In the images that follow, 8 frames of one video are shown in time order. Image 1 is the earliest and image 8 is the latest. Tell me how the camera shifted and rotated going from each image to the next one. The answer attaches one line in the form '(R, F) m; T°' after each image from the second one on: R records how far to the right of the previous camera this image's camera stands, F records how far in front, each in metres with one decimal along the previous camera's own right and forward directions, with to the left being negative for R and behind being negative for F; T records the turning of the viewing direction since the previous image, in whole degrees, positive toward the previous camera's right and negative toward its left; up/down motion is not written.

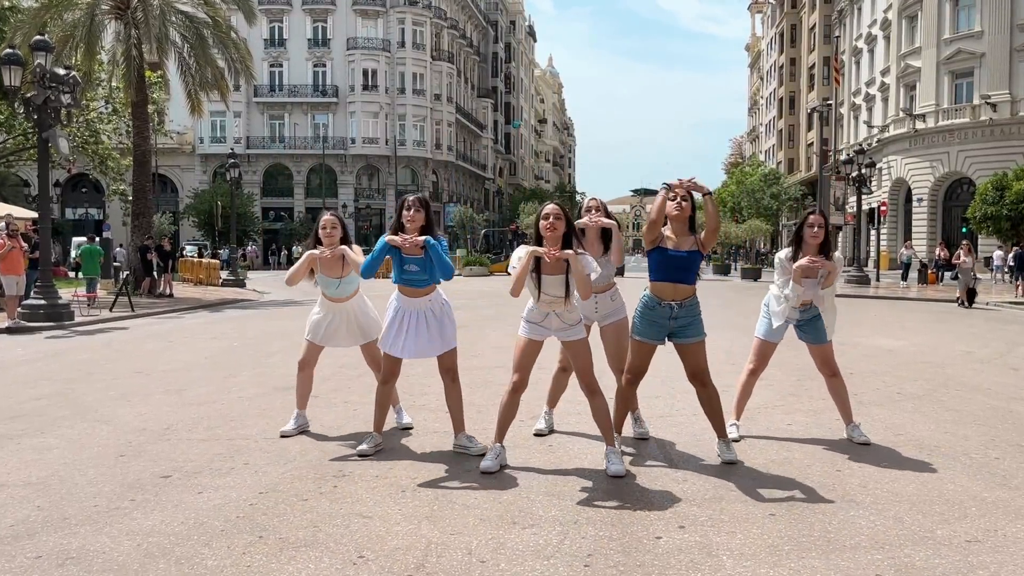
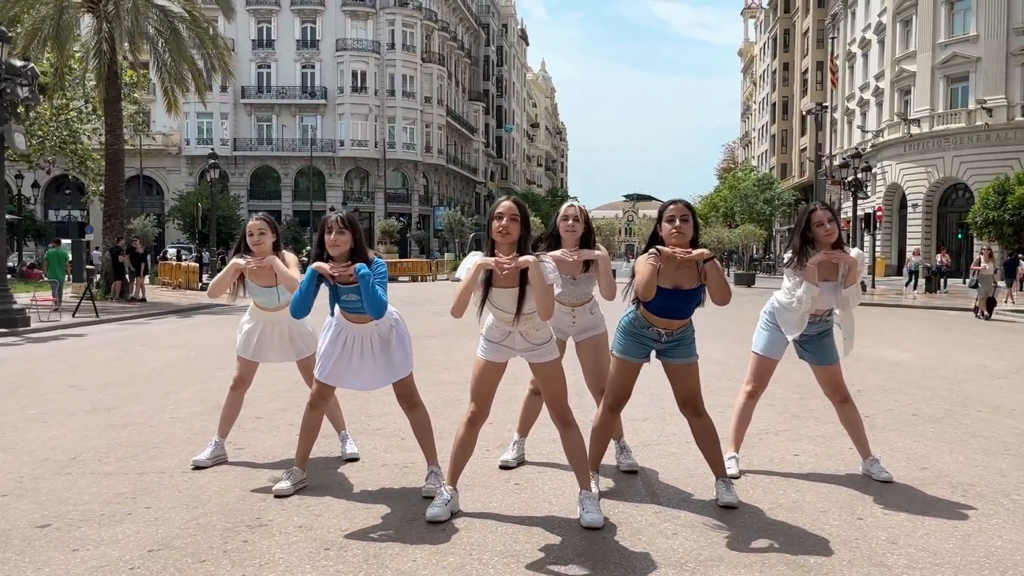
(+0.2, +0.9) m; +1°
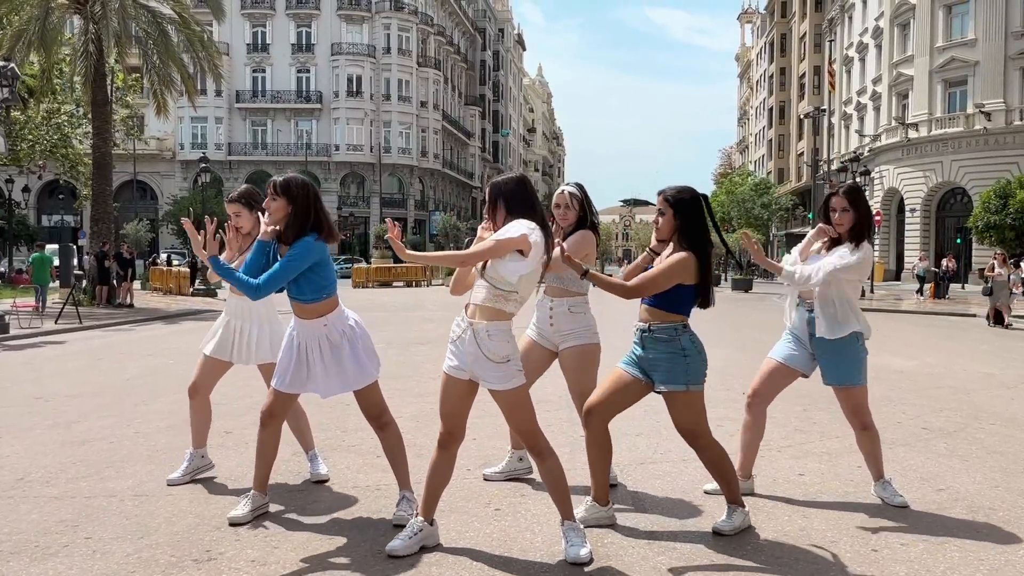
(+0.1, +0.4) m; 0°
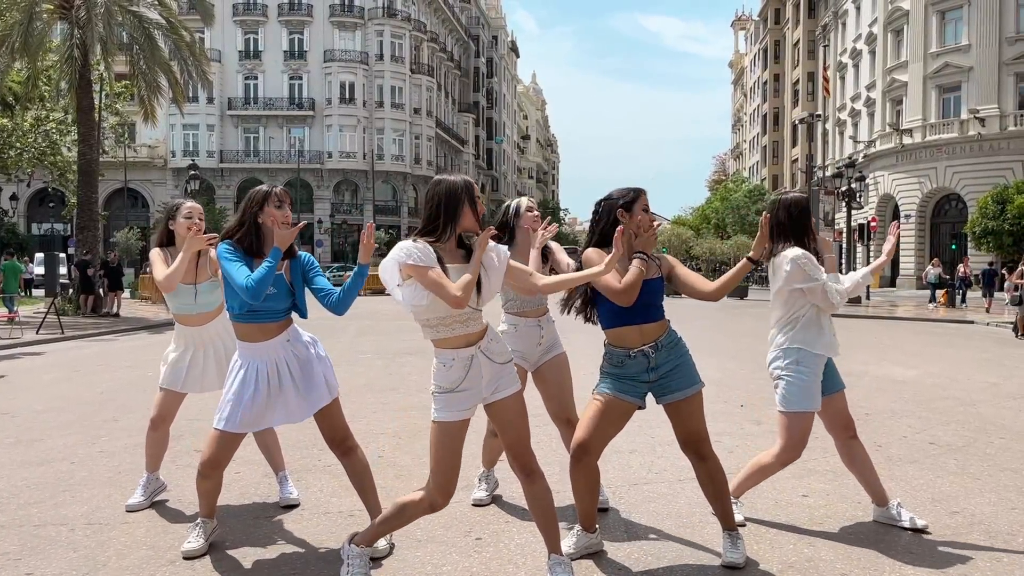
(+0.1, +0.3) m; 0°
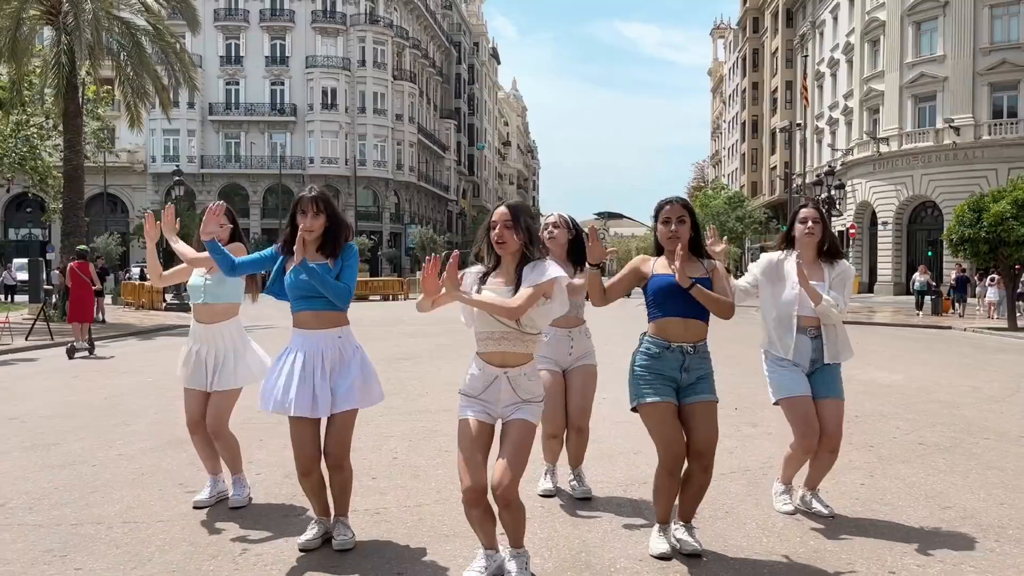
(-0.2, -0.2) m; +1°
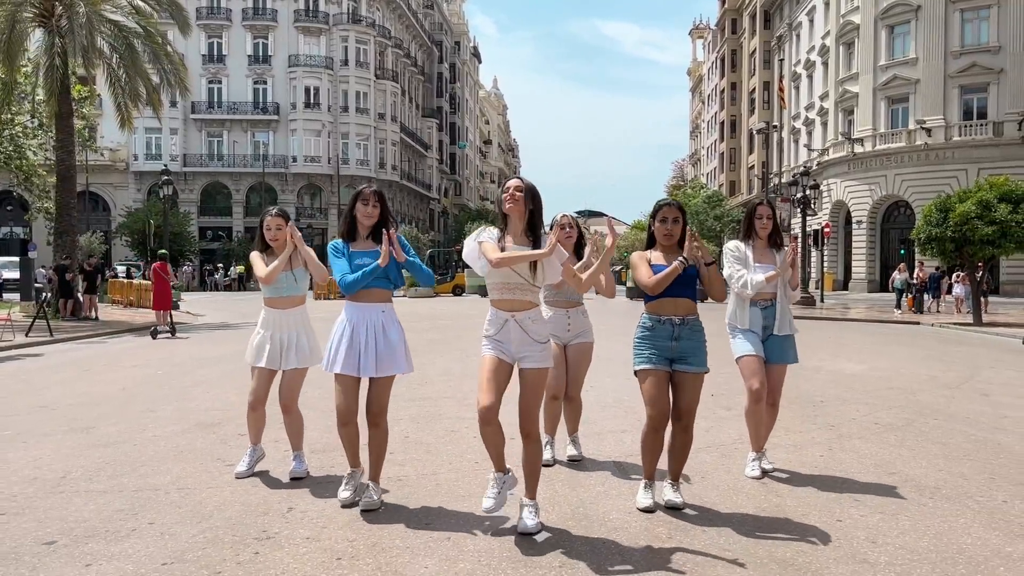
(-0.2, -0.7) m; +1°
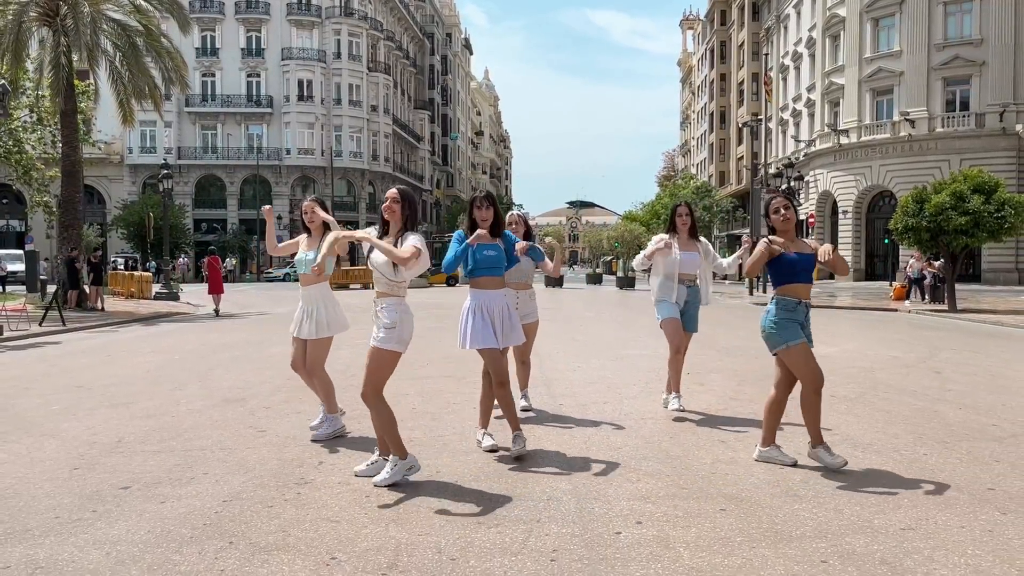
(0.0, -0.9) m; +1°
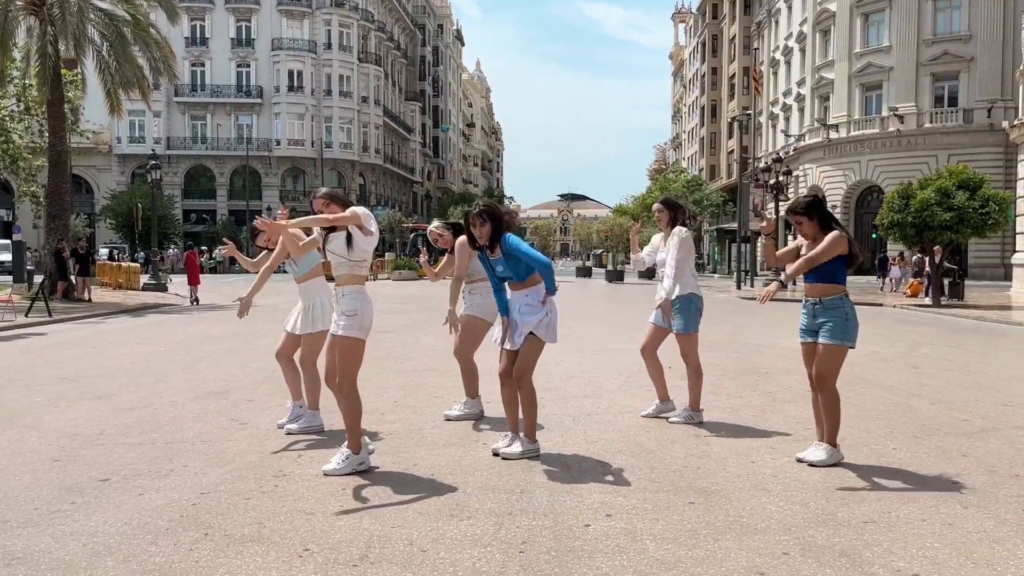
(+0.1, -0.1) m; +1°
